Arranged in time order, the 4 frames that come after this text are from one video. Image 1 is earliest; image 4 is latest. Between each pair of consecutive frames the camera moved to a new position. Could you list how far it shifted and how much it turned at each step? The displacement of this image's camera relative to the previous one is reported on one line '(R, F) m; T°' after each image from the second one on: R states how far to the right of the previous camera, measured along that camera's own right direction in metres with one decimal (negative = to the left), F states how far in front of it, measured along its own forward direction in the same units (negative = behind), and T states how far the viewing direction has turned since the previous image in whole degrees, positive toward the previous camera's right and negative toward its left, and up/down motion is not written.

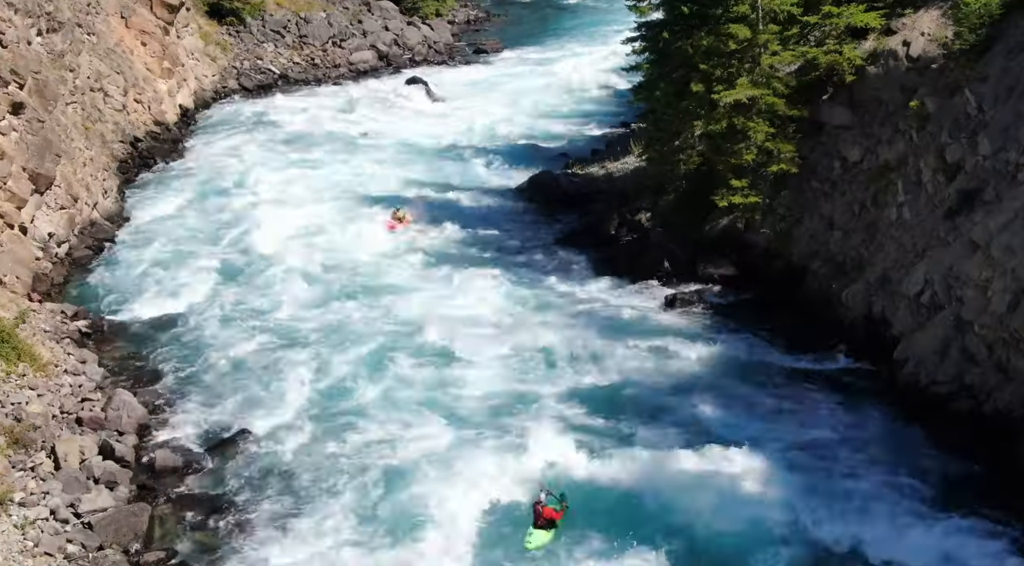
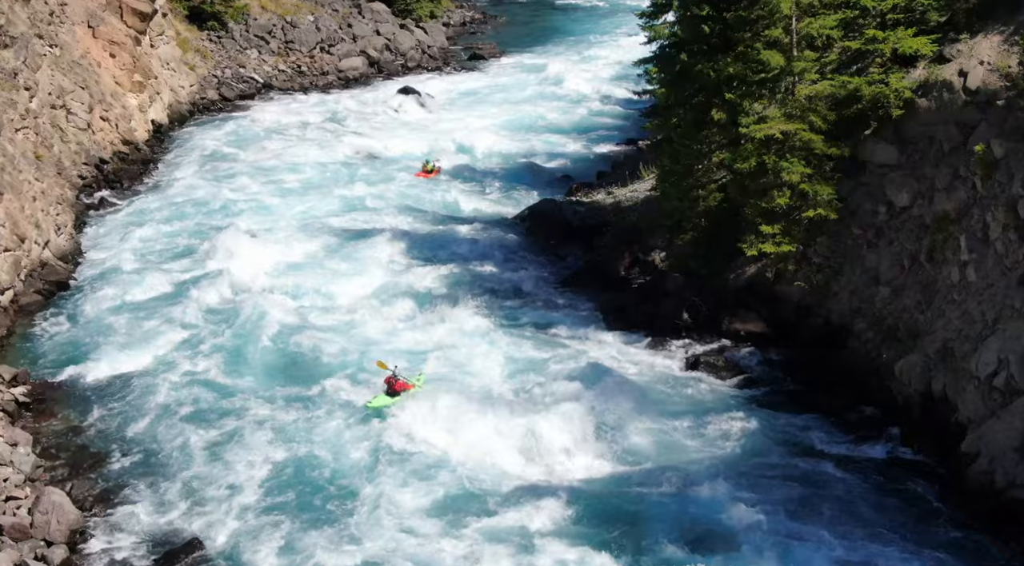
(-0.1, +4.1) m; 0°
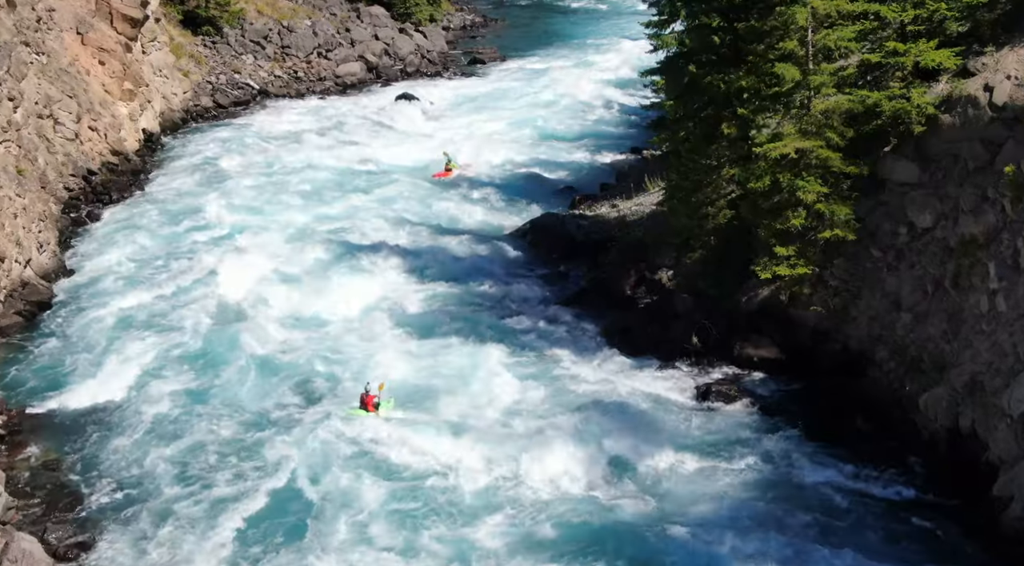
(0.0, +1.5) m; 0°
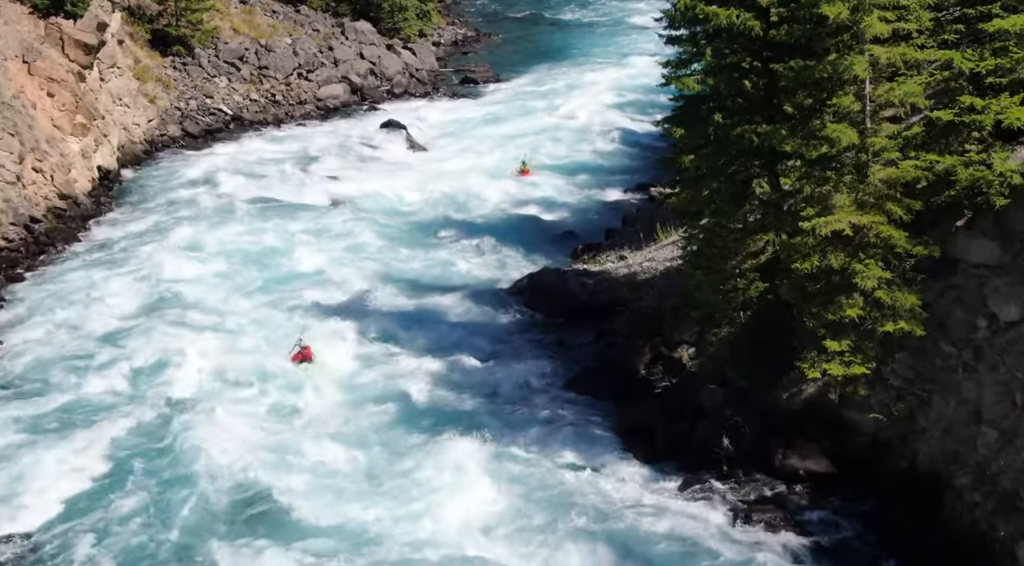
(-0.1, +5.0) m; 0°
